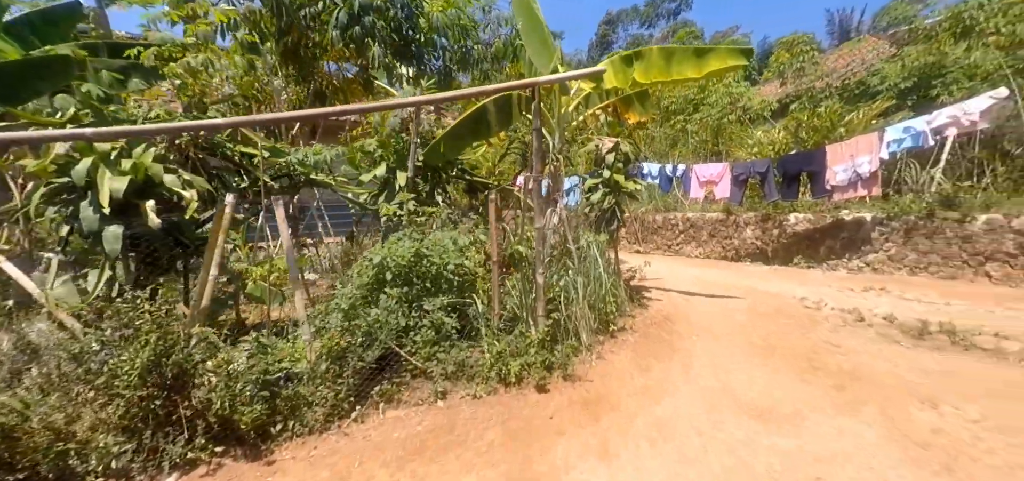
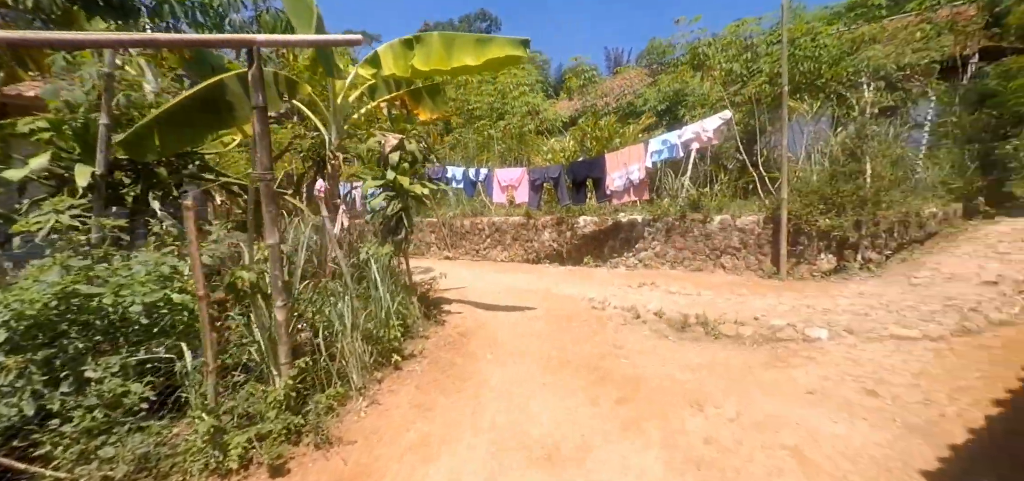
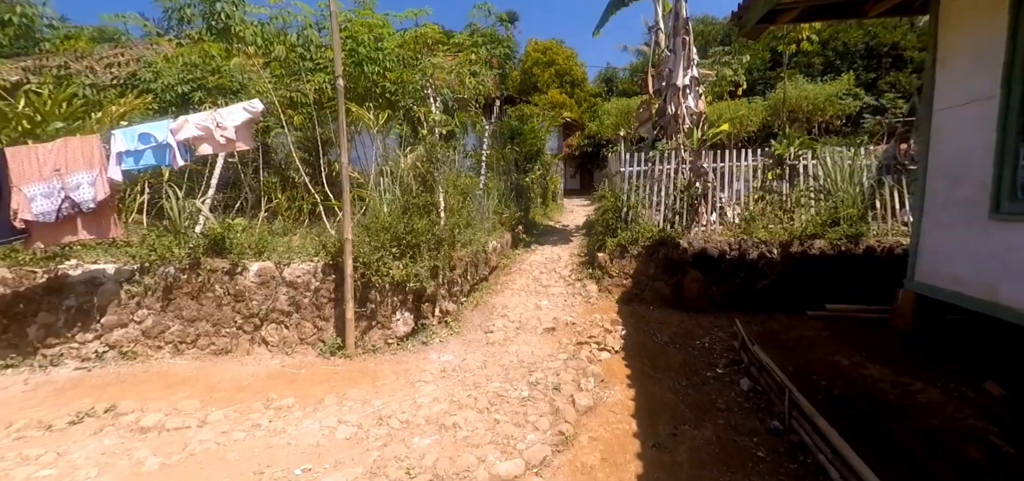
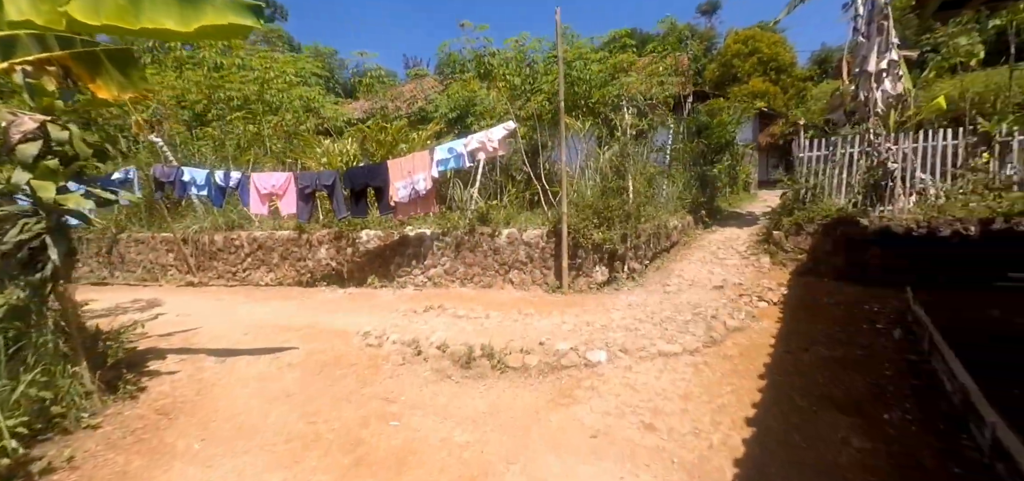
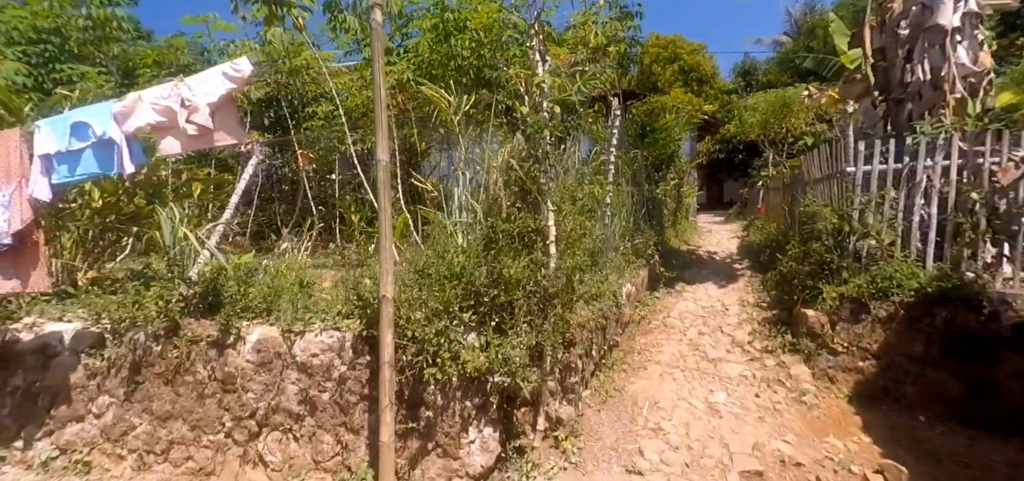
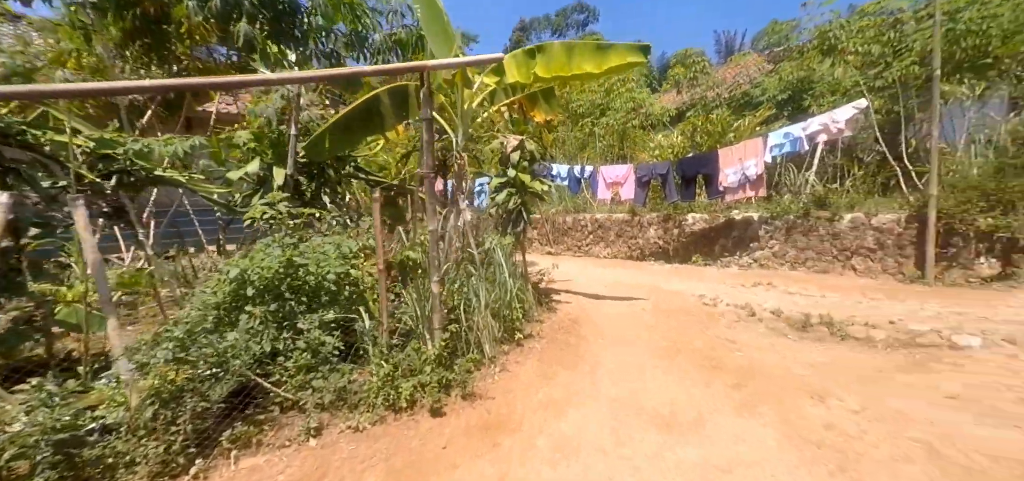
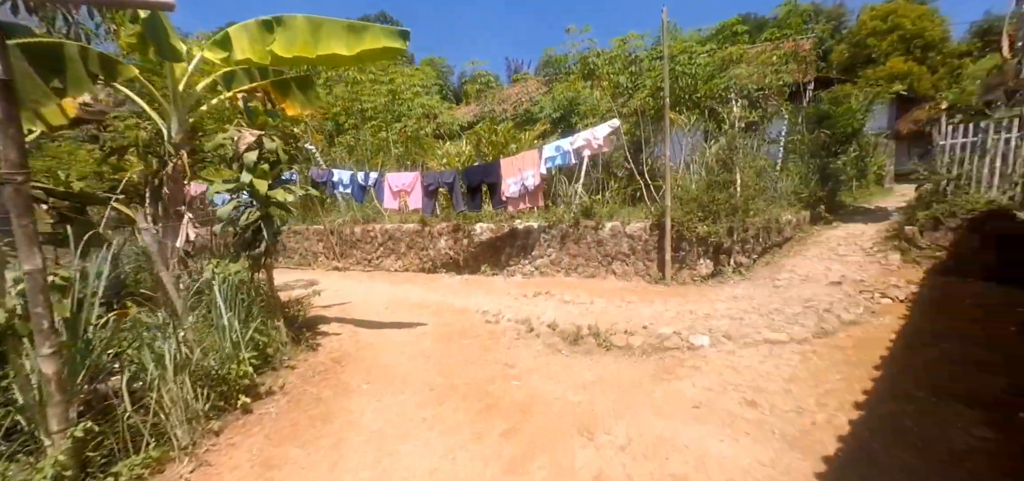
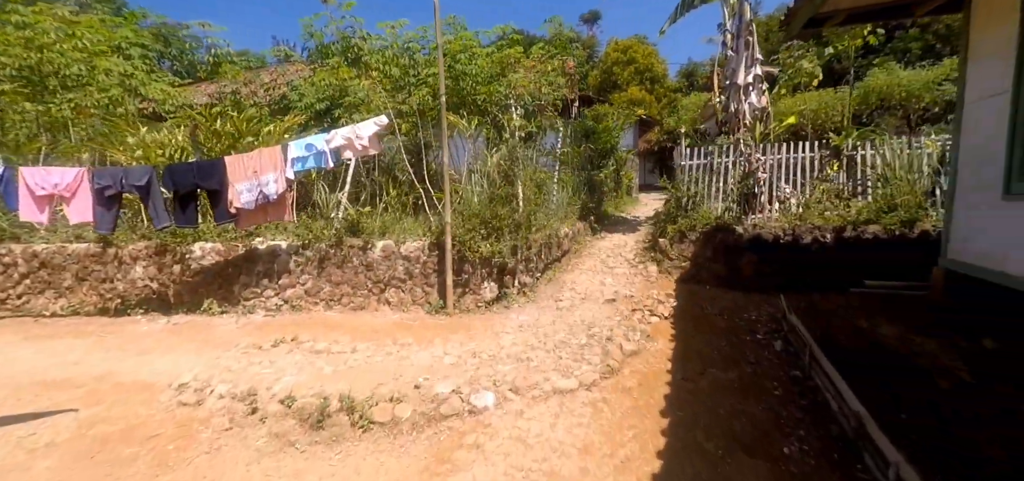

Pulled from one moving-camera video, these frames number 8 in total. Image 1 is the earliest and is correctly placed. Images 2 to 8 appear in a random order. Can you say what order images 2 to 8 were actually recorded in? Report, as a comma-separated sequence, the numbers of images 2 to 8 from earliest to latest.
6, 2, 7, 4, 8, 3, 5
